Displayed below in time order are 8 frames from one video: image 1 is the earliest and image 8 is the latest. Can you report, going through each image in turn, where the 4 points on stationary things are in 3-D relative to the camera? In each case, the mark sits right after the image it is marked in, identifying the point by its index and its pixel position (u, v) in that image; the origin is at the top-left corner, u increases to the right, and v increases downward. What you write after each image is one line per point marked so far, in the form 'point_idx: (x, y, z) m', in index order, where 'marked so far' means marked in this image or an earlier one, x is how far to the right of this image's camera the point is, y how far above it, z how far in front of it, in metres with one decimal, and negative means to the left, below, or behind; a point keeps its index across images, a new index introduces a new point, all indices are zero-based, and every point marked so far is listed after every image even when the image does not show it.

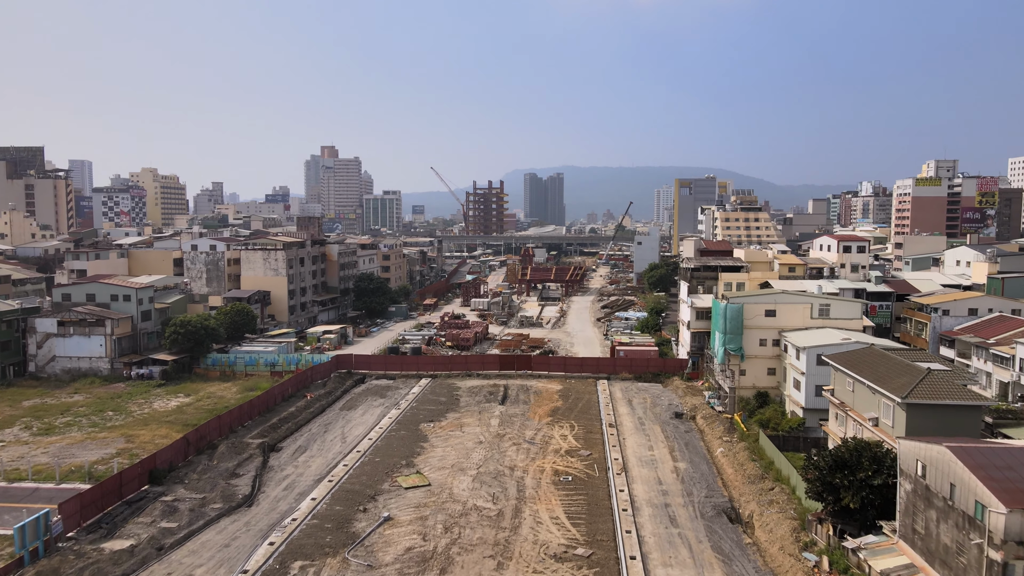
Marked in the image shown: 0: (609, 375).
0: (+2.4, -2.2, +17.9) m
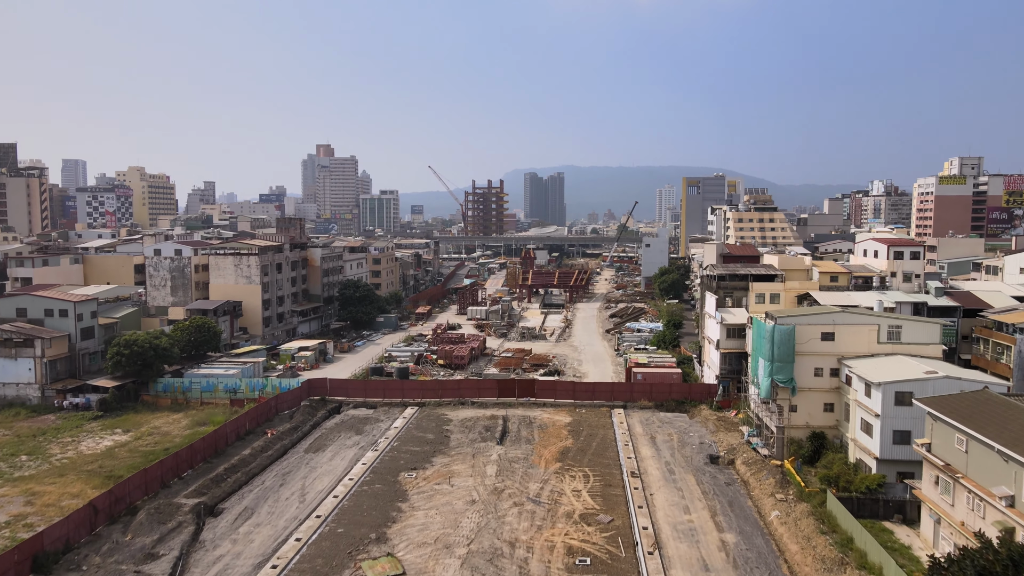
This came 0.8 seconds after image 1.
0: (+2.4, -2.5, +15.4) m
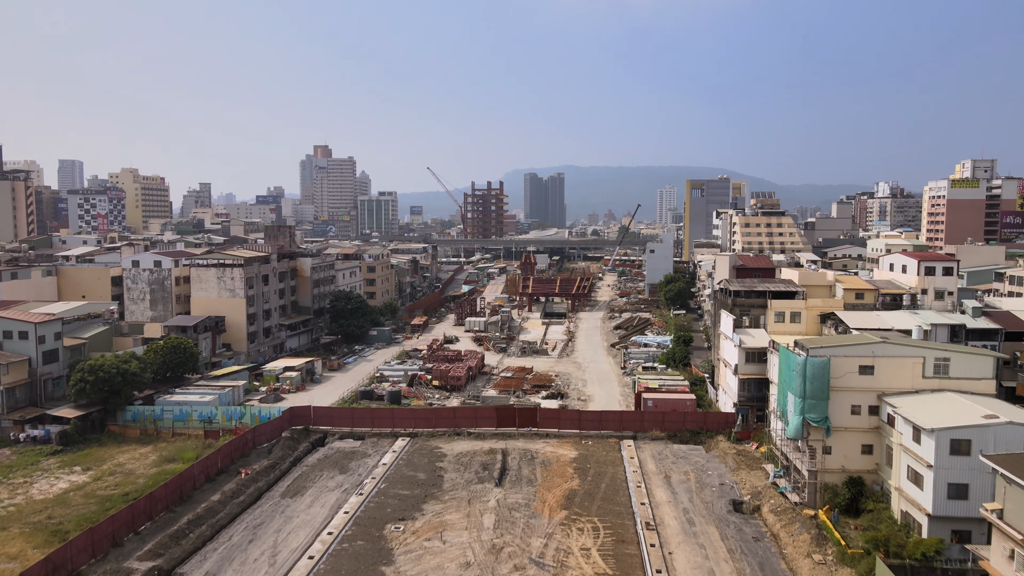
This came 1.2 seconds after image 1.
0: (+2.4, -2.9, +14.1) m
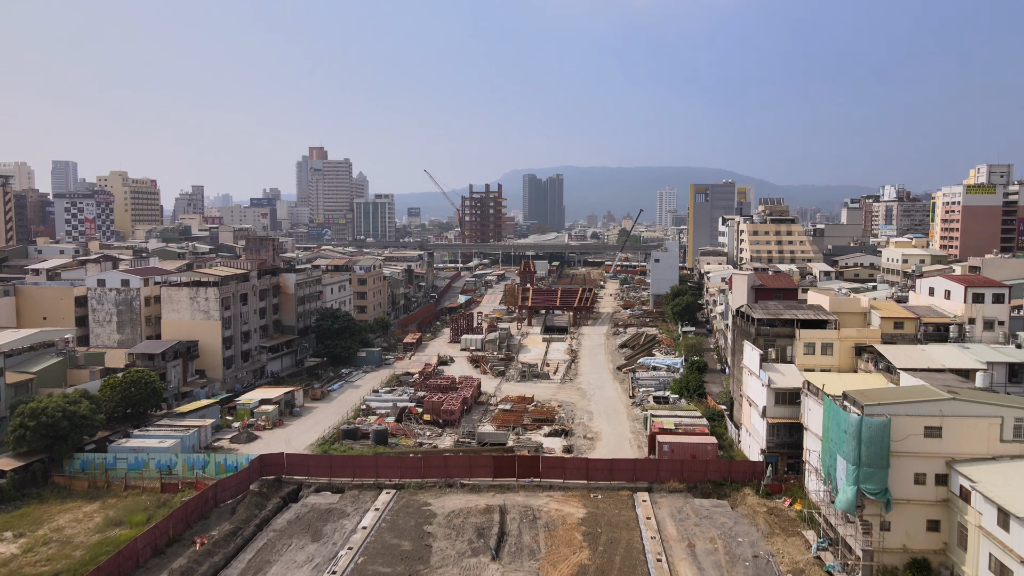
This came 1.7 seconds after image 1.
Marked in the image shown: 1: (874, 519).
0: (+2.4, -3.4, +12.5) m
1: (+4.4, -2.8, +8.8) m
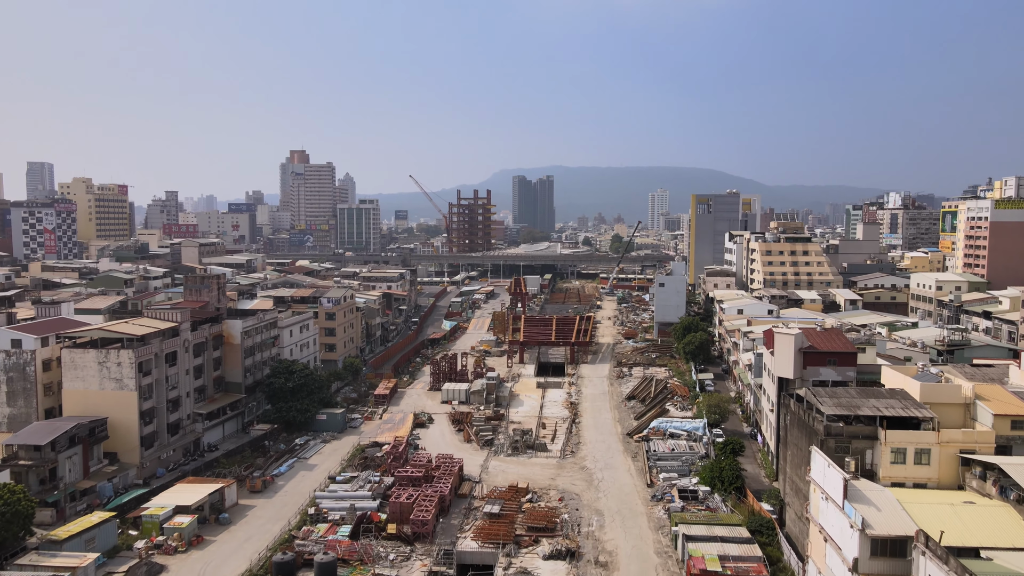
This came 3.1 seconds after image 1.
0: (+2.3, -4.7, +8.8) m
1: (+4.3, -4.1, +5.2) m
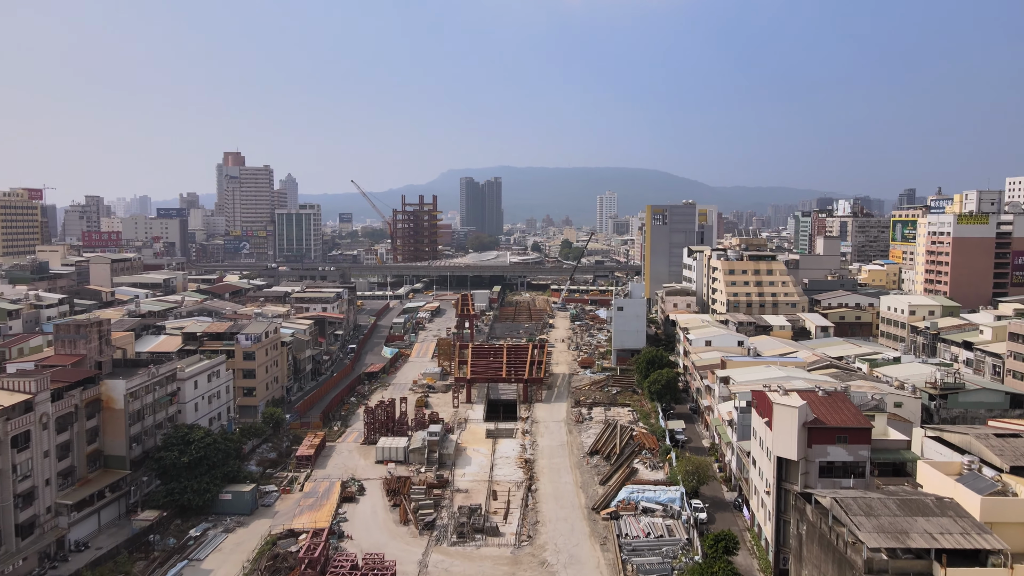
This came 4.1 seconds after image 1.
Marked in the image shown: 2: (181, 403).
0: (+1.8, -5.8, +6.1) m
1: (+4.1, -5.1, +2.5) m
2: (-8.2, -2.8, +17.9) m
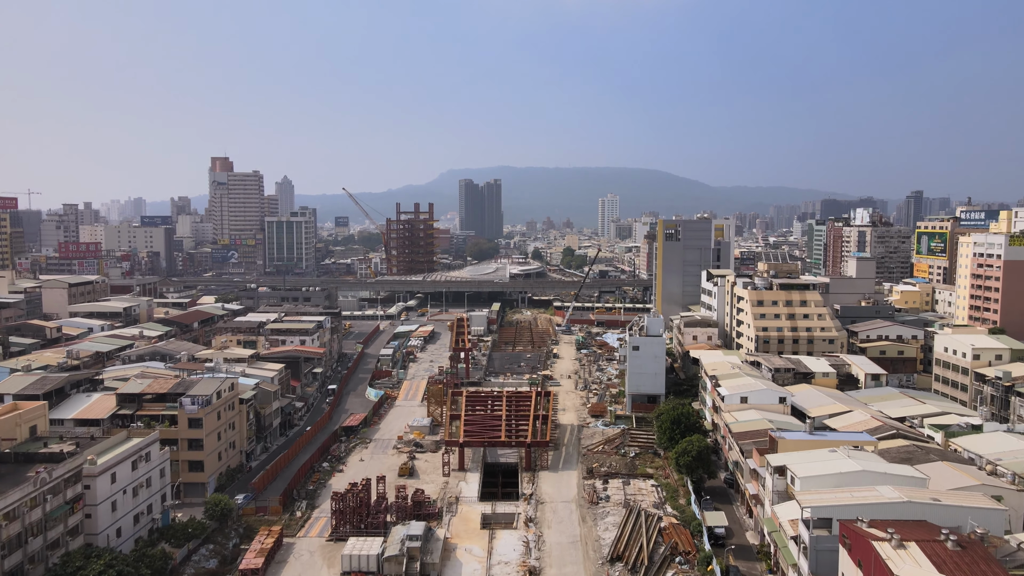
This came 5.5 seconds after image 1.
0: (+1.8, -7.2, +2.2) m
1: (+4.1, -6.5, -1.4) m
2: (-8.2, -4.2, +13.9) m
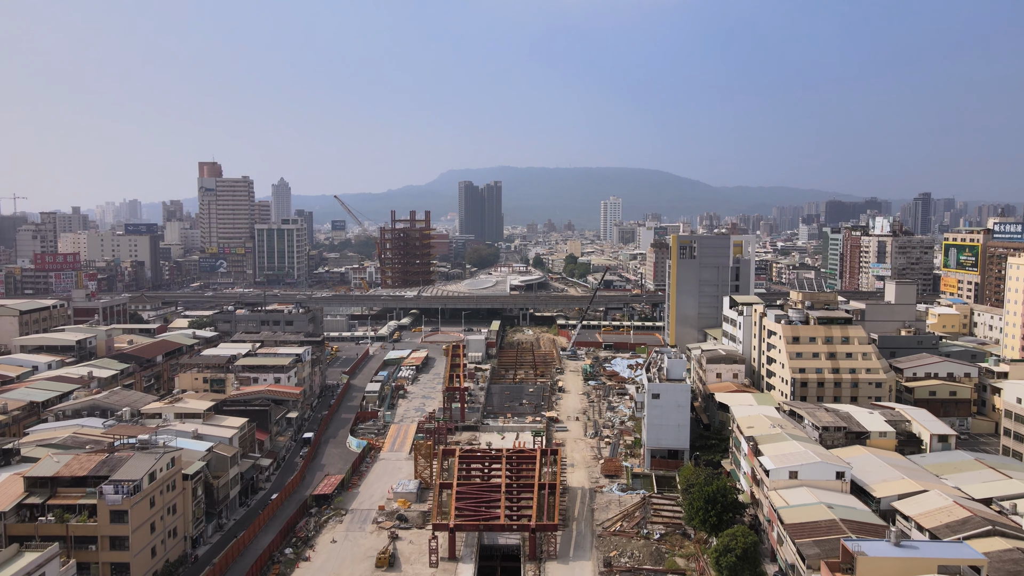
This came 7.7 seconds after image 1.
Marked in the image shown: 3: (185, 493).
0: (+1.8, -8.4, -1.6) m
1: (+4.1, -7.8, -5.1) m
2: (-8.2, -5.5, +10.2) m
3: (-8.0, -5.0, +17.7) m
